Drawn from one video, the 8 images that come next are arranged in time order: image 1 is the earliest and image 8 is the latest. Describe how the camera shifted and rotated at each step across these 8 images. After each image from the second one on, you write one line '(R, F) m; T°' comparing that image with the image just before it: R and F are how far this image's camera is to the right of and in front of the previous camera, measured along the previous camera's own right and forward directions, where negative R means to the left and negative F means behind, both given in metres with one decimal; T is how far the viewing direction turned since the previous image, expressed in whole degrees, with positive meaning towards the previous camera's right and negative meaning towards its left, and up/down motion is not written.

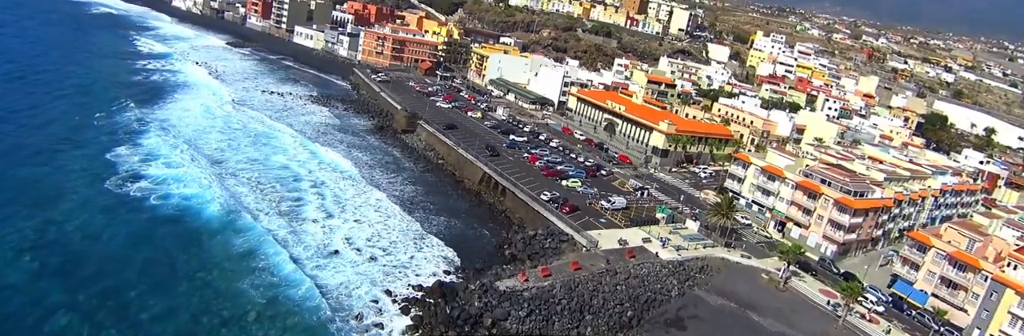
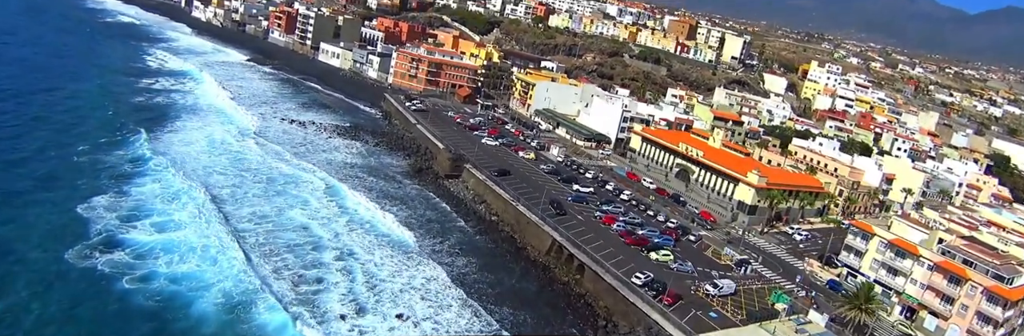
(-2.9, +7.9) m; -1°
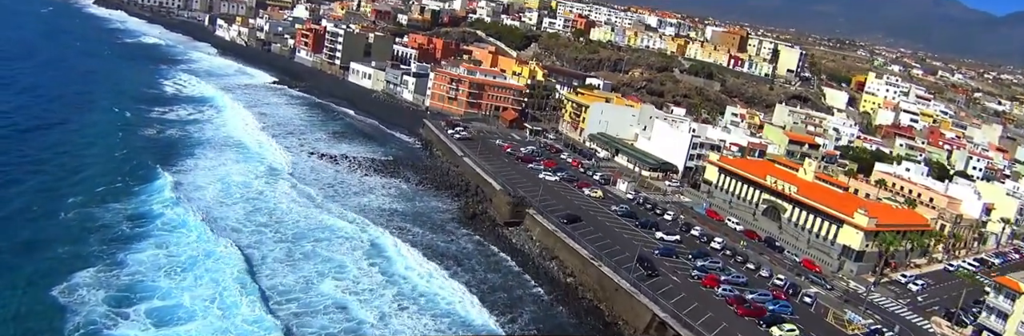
(-2.4, +6.0) m; -2°
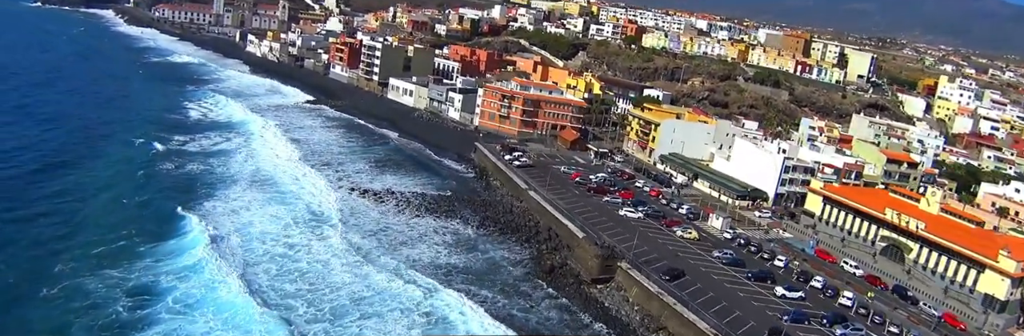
(-2.2, +5.8) m; -2°
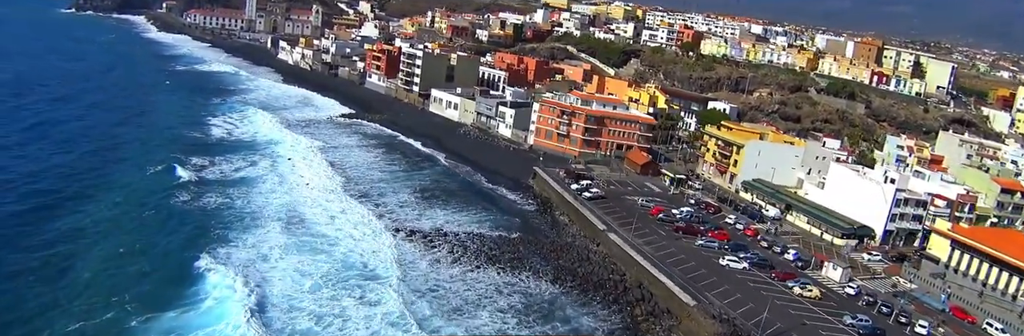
(-2.0, +5.7) m; -2°
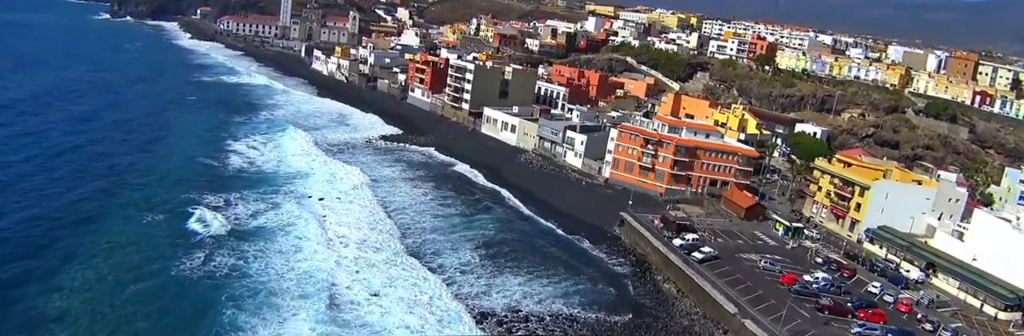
(-2.3, +6.7) m; -2°
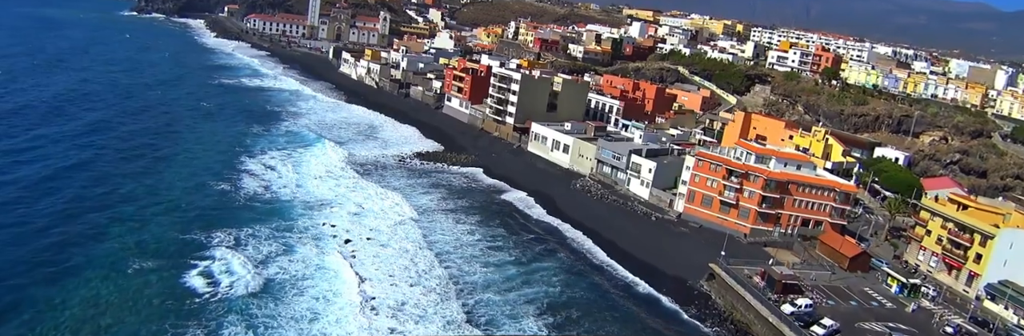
(-1.7, +4.9) m; -2°
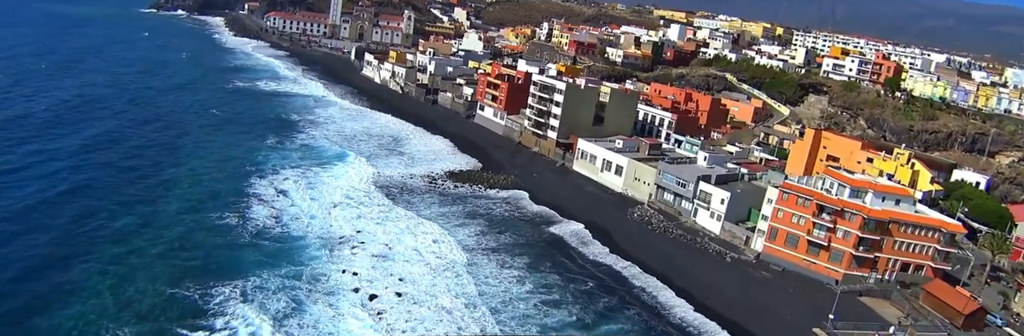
(-1.4, +4.1) m; -1°
